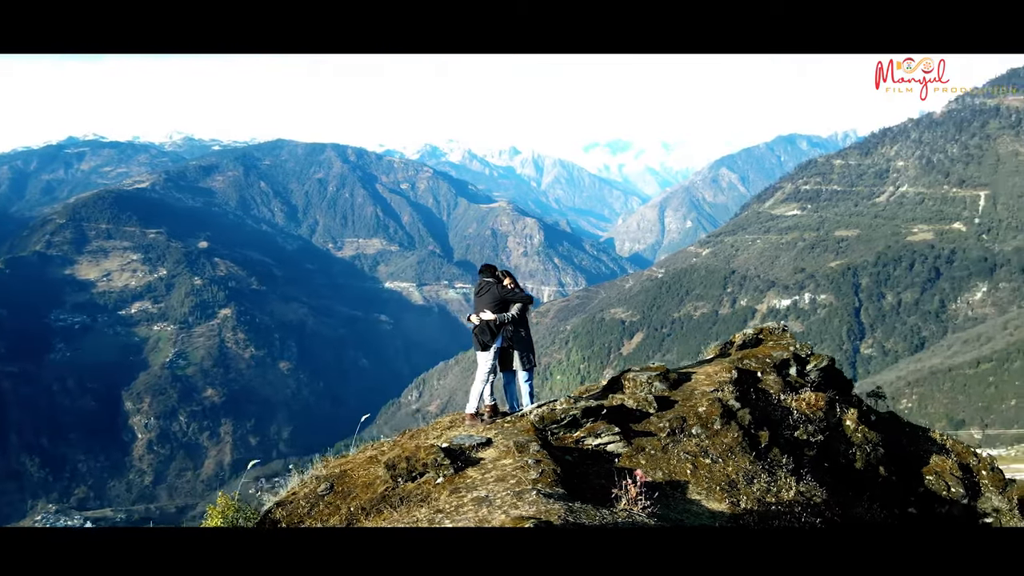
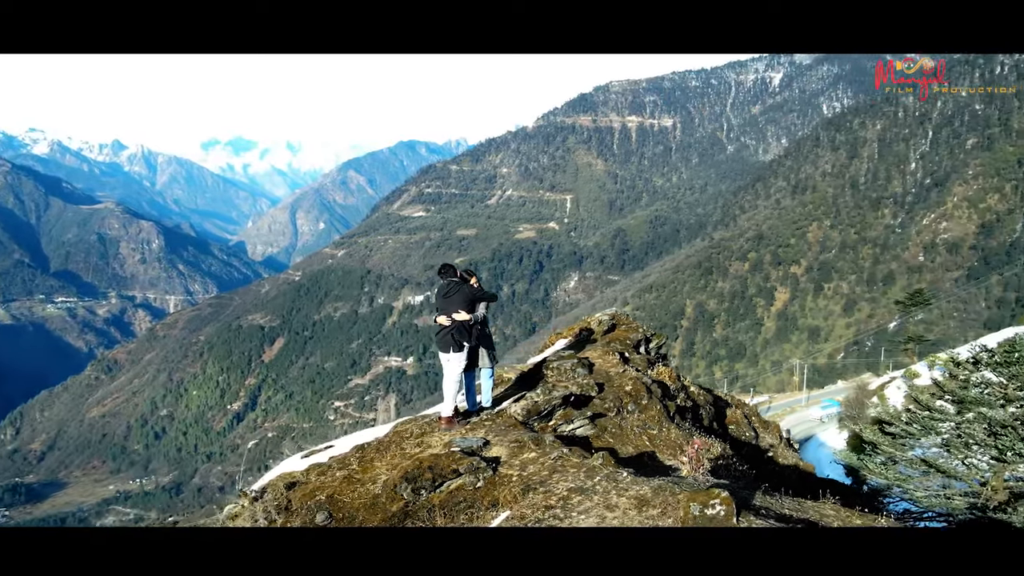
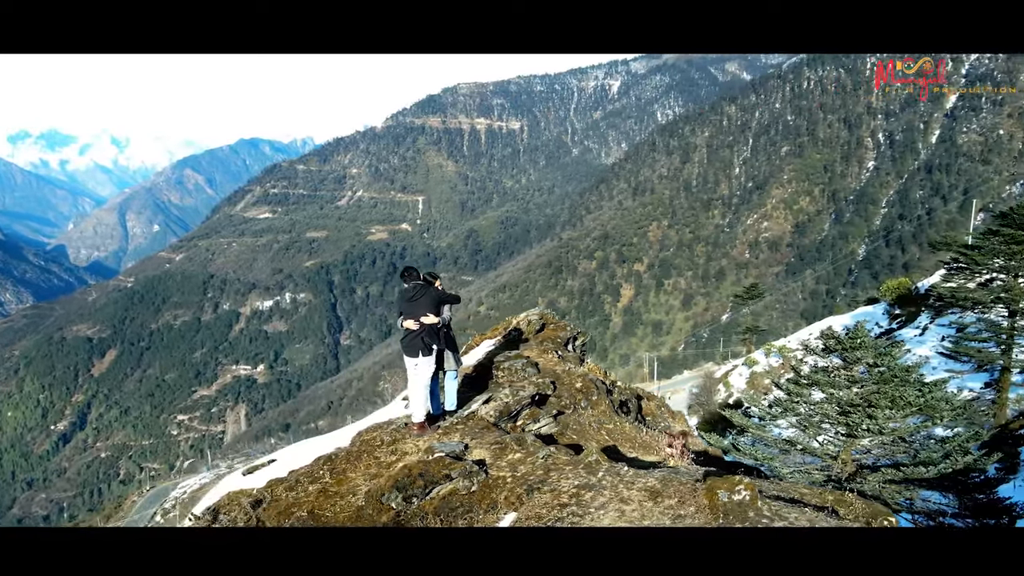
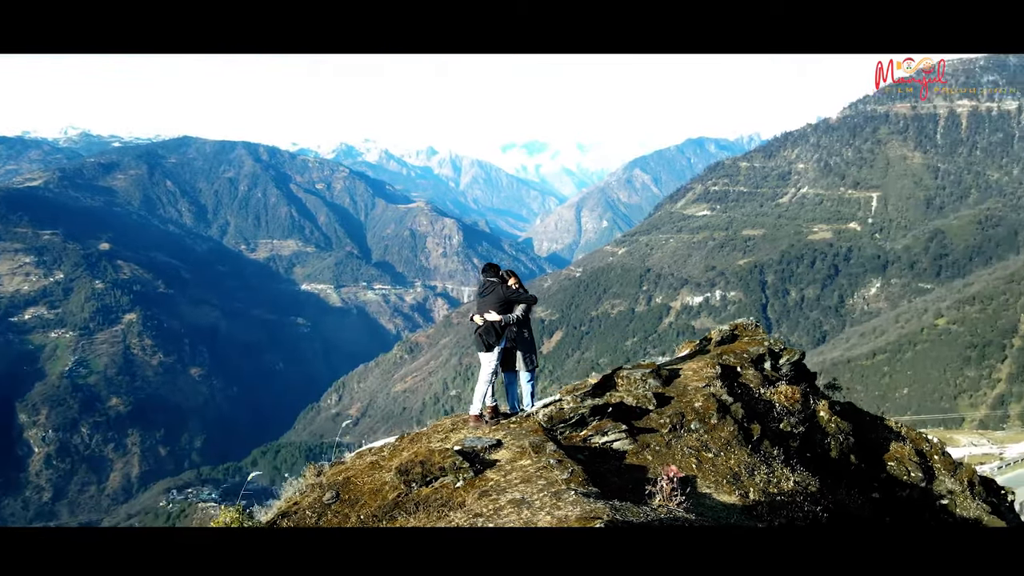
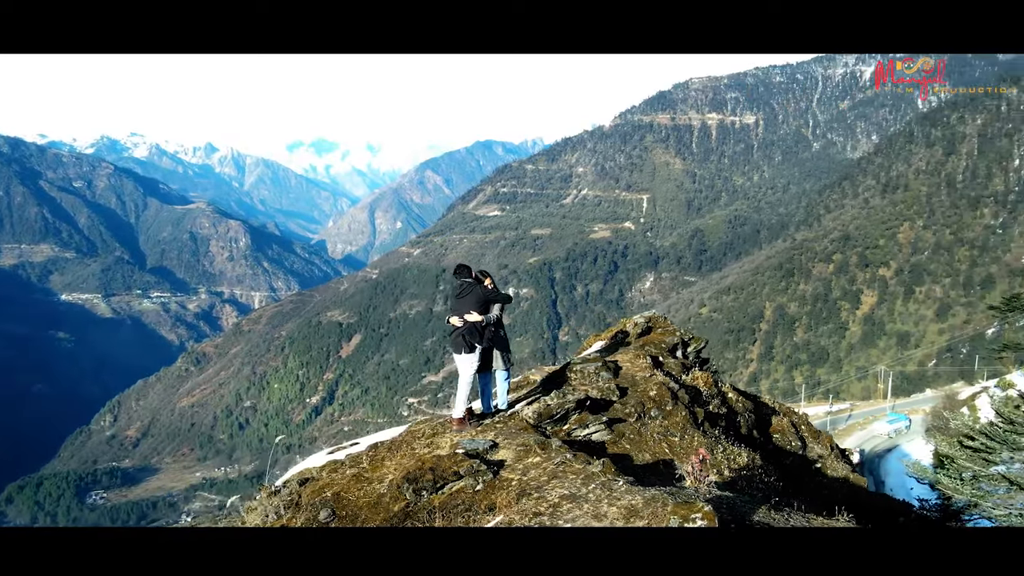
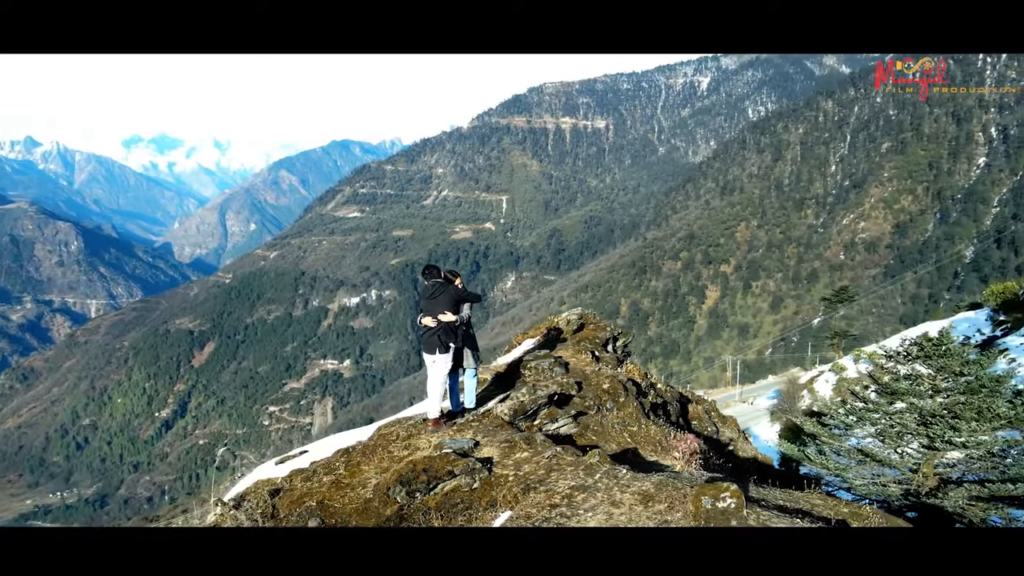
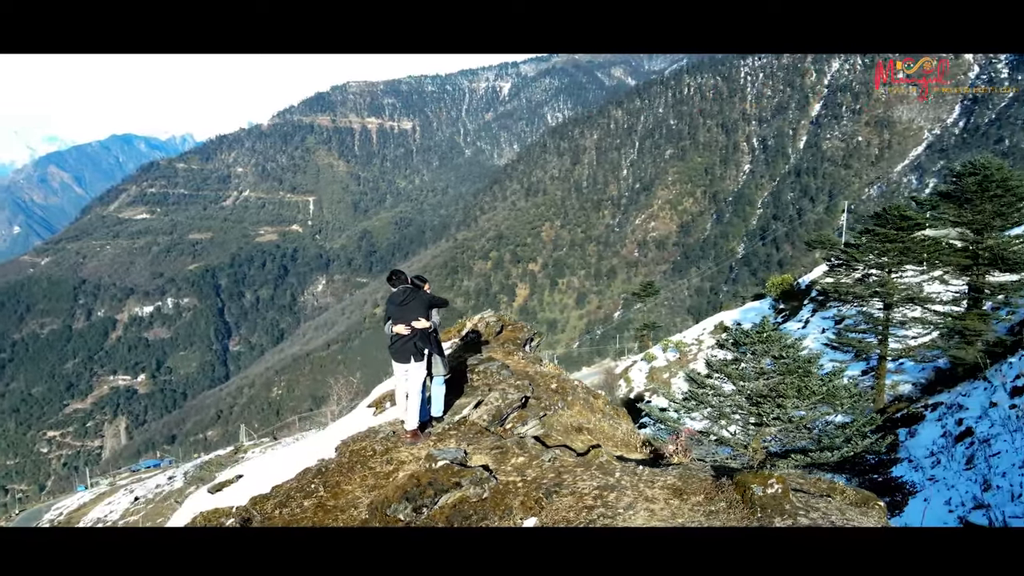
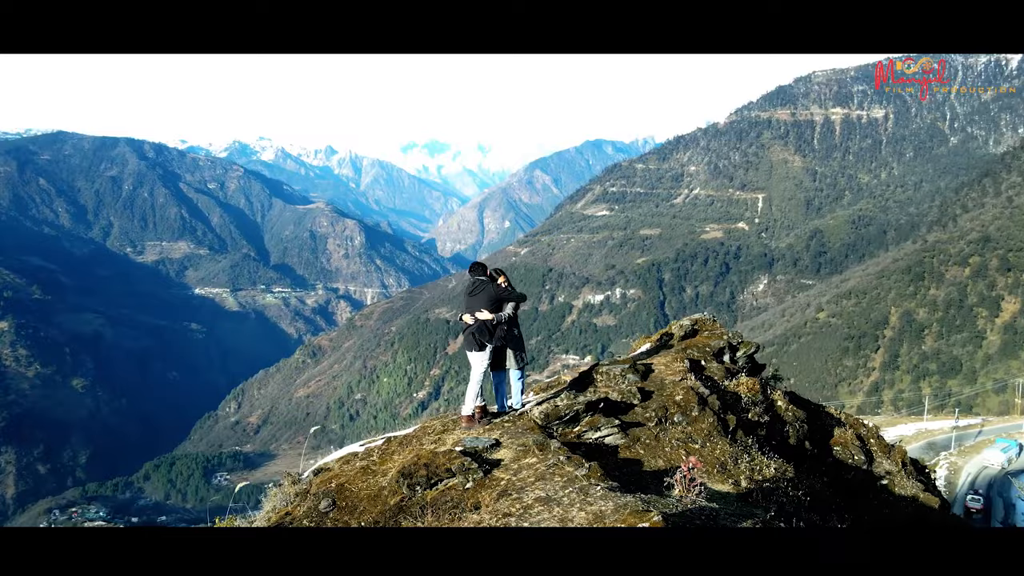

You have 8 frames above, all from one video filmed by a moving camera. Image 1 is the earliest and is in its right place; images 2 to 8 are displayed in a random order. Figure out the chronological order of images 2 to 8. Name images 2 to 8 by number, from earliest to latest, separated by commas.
4, 8, 5, 2, 6, 3, 7
